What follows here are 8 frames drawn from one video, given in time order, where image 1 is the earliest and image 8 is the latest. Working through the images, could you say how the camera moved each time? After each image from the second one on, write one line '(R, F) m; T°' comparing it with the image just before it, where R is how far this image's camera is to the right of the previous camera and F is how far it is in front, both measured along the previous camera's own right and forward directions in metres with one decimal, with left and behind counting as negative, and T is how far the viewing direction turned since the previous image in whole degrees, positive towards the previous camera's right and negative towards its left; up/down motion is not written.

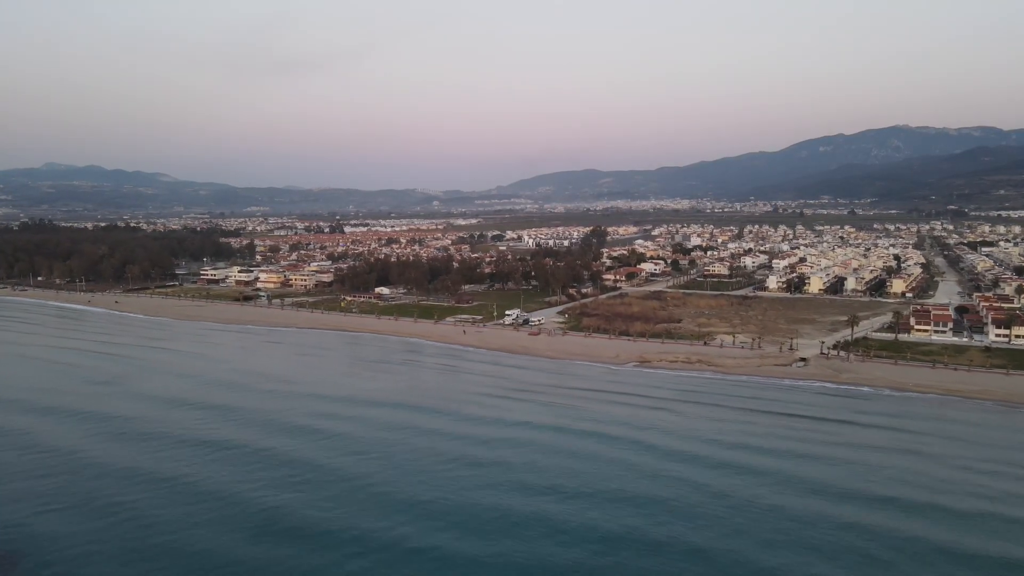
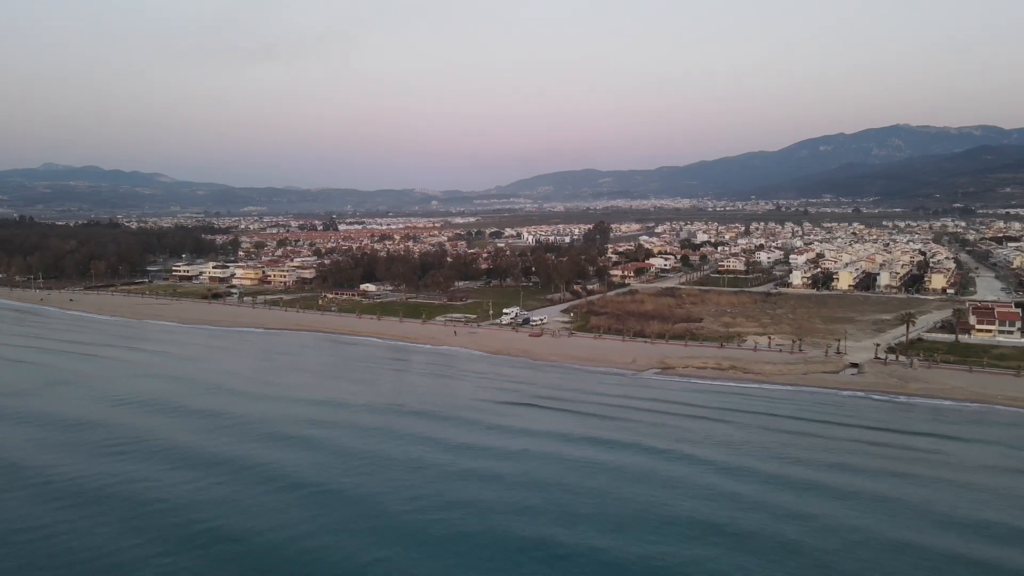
(+0.1, +4.5) m; 0°
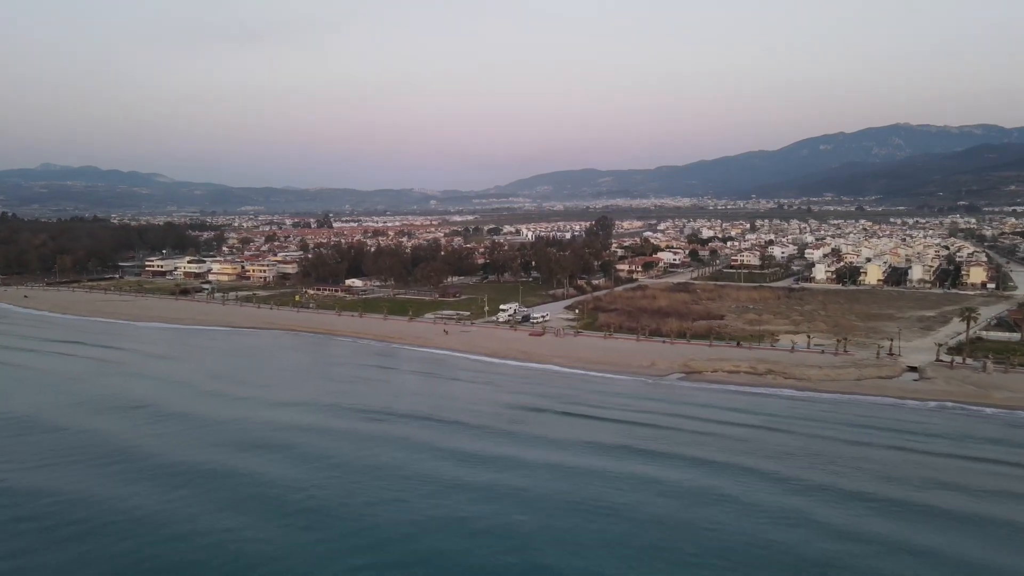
(0.0, +3.7) m; 0°
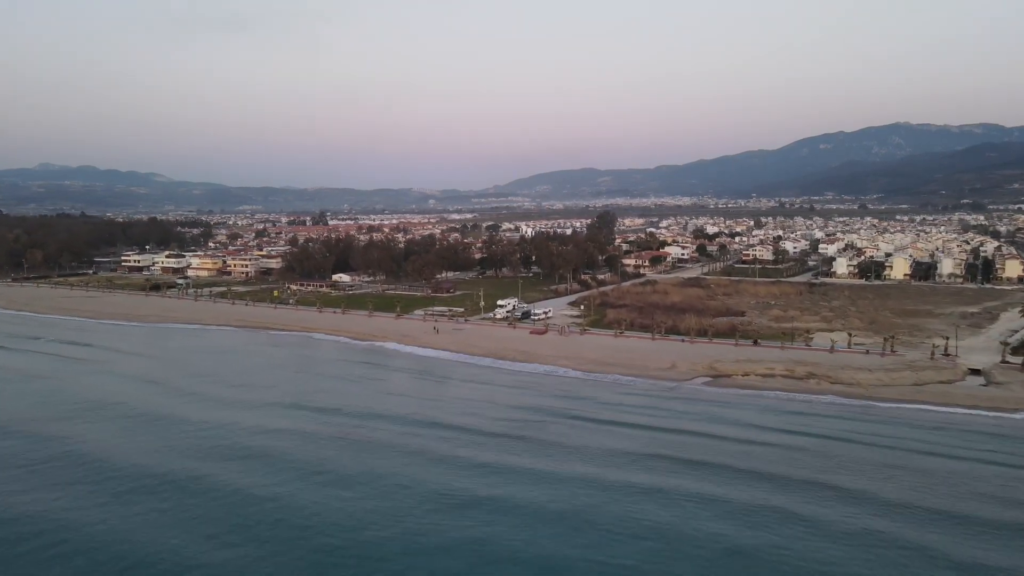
(0.0, +2.9) m; 0°
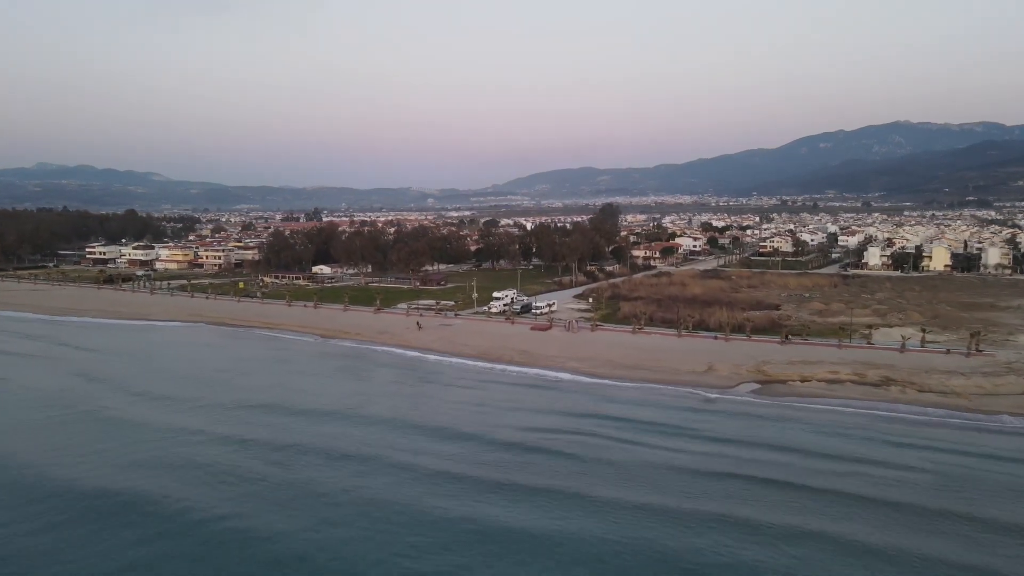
(0.0, +3.7) m; 0°
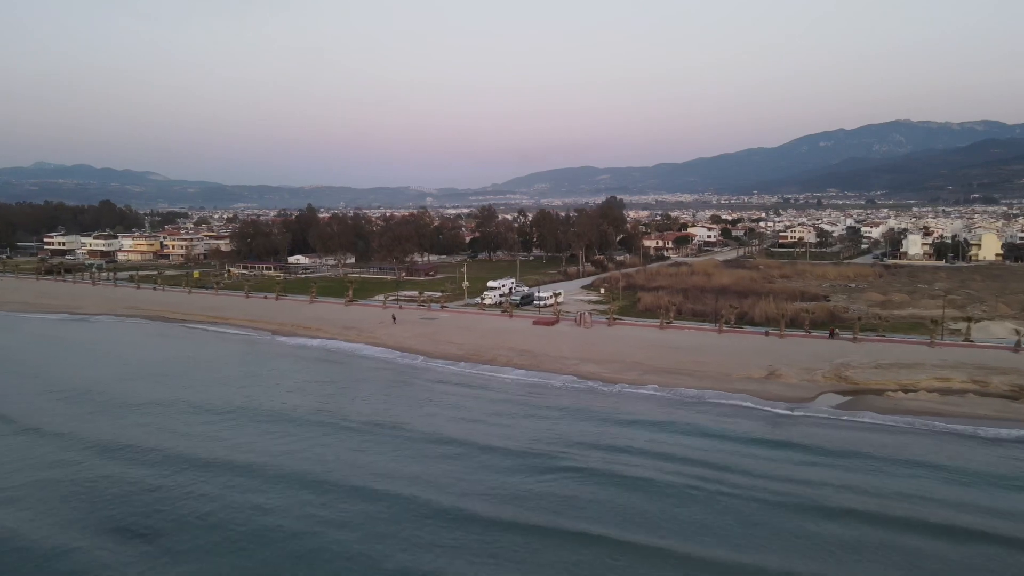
(0.0, +3.7) m; 0°
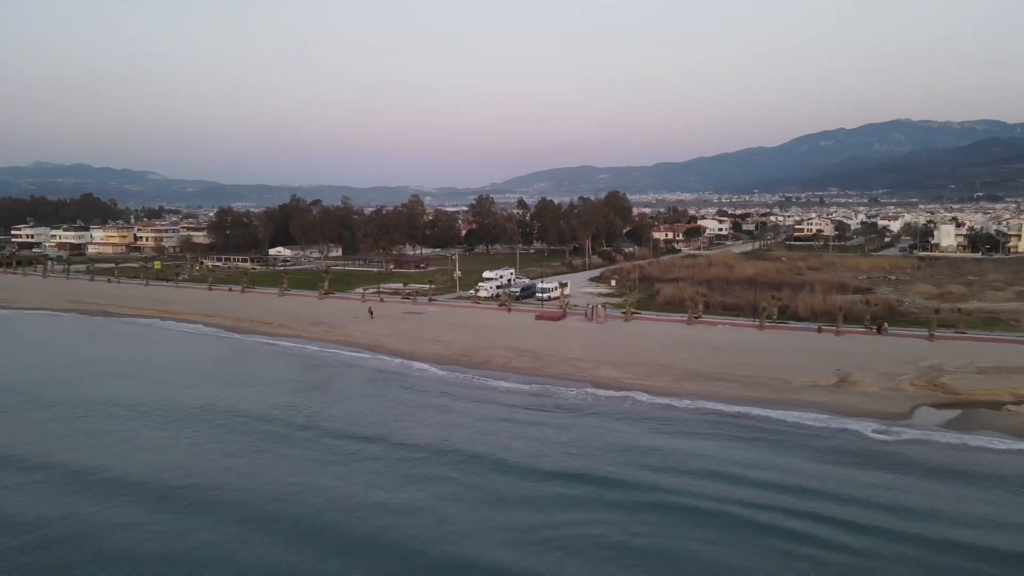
(0.0, +2.5) m; 0°
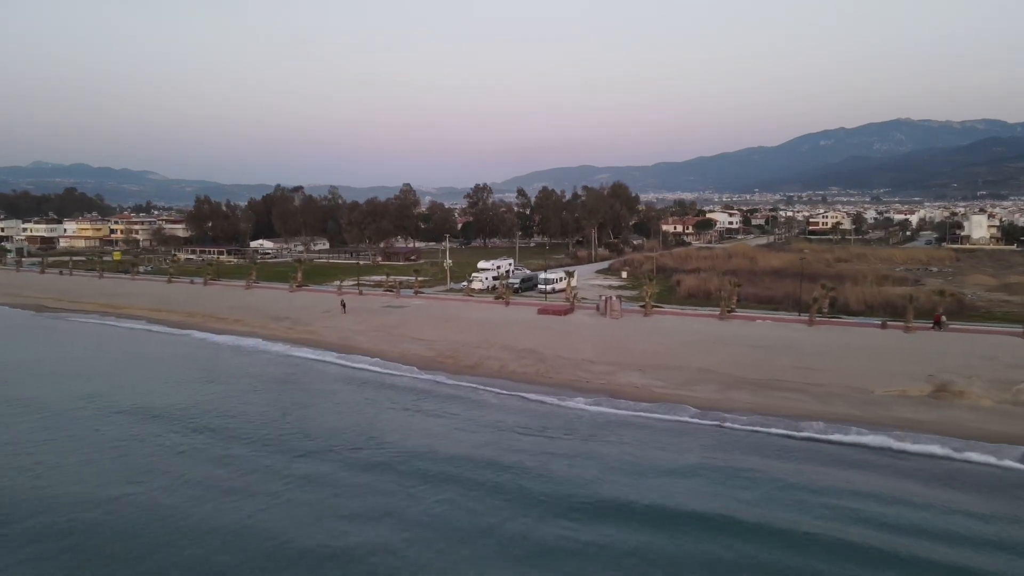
(0.0, +2.1) m; 0°
